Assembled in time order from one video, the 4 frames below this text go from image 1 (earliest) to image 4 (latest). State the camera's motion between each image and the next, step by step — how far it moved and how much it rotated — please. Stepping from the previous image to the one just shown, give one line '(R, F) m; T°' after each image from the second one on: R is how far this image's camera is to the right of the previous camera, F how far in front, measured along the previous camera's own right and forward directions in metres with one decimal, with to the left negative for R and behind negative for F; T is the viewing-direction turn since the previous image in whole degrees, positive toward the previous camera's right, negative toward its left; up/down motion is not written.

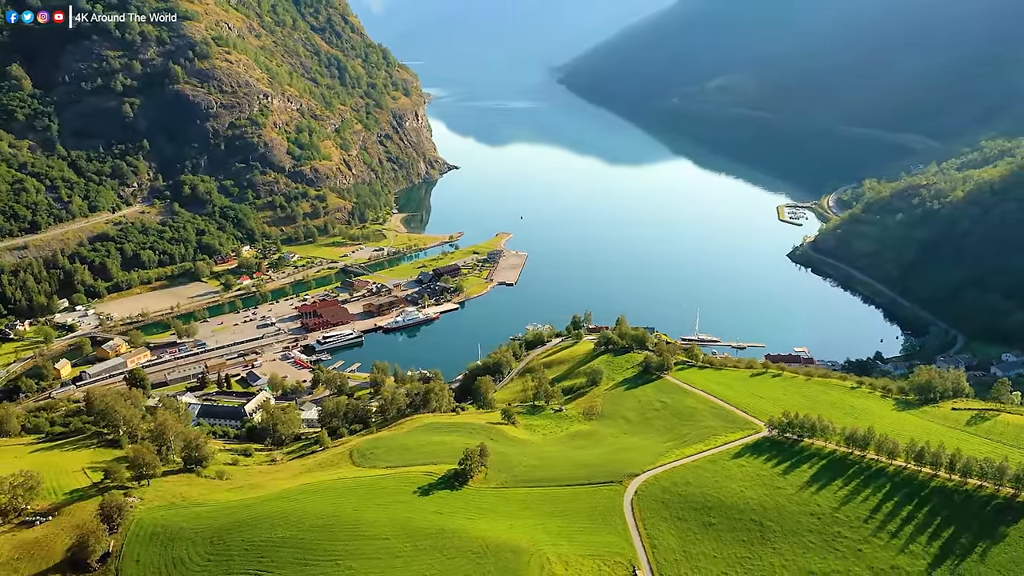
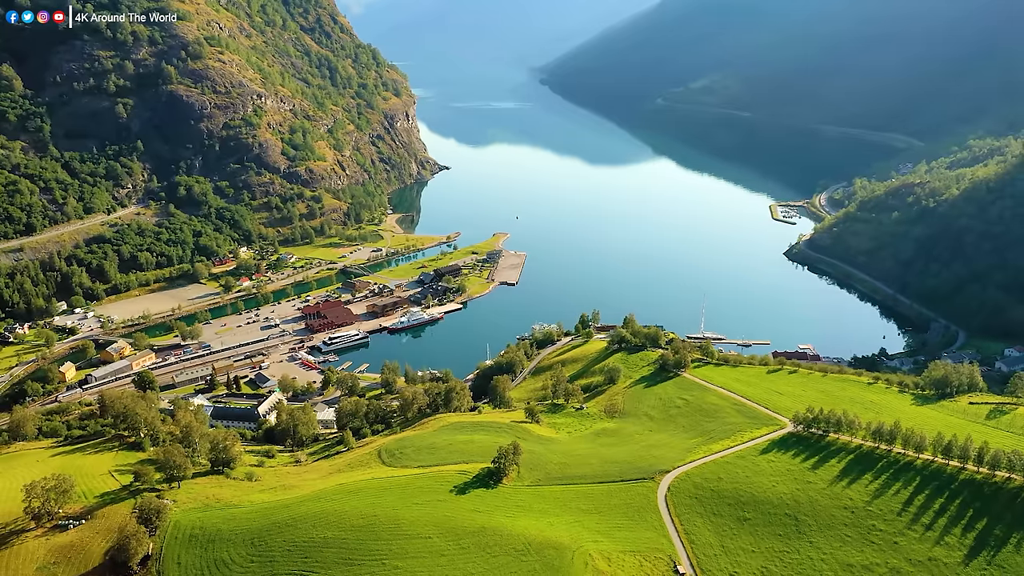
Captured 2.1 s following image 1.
(-2.3, 0.0) m; +1°
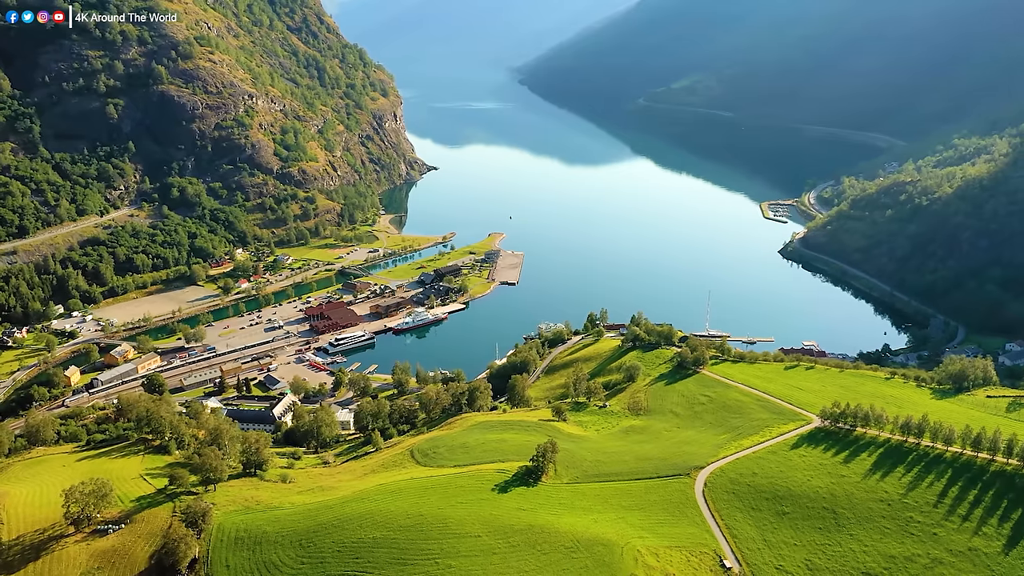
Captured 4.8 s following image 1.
(-2.7, 0.0) m; +1°
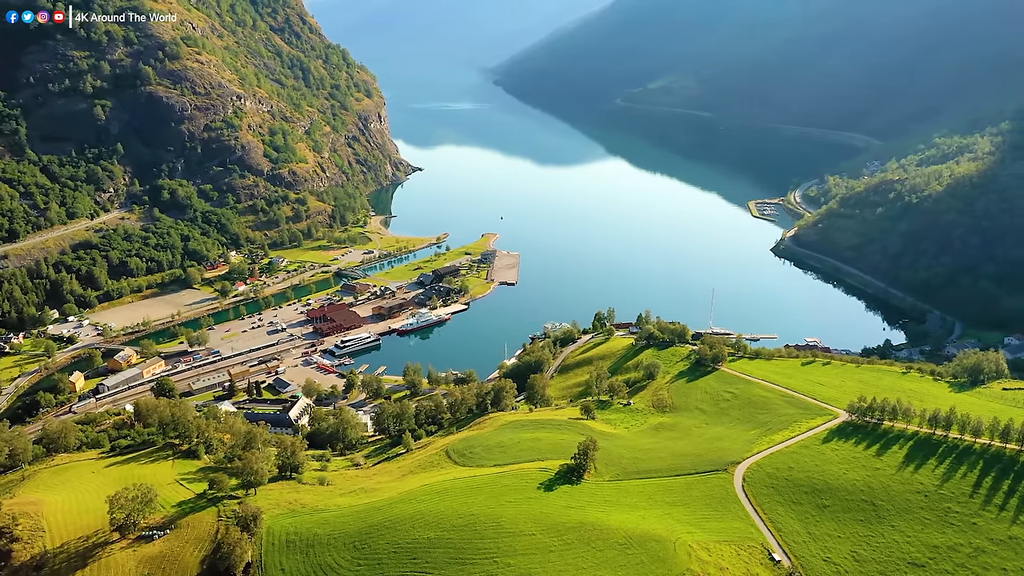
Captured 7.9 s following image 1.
(-3.1, -0.1) m; +2°
